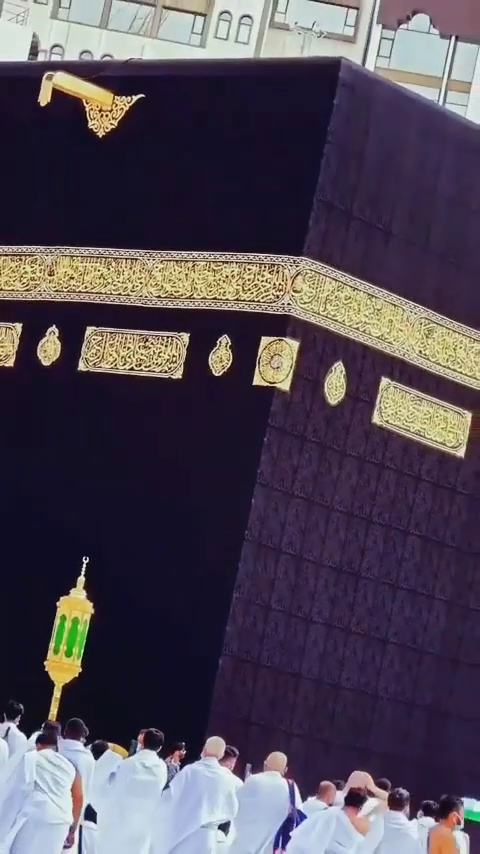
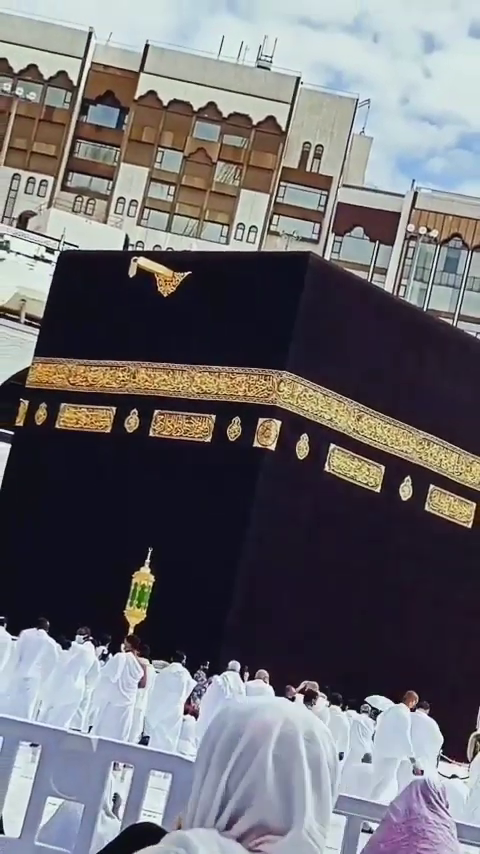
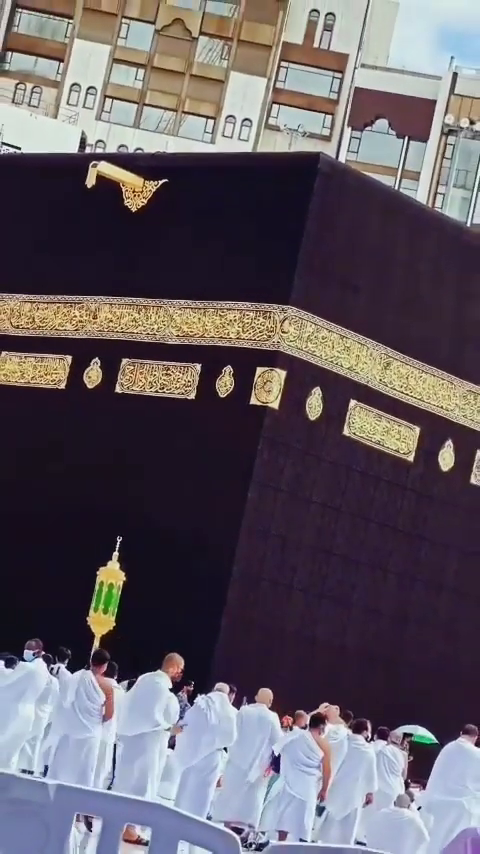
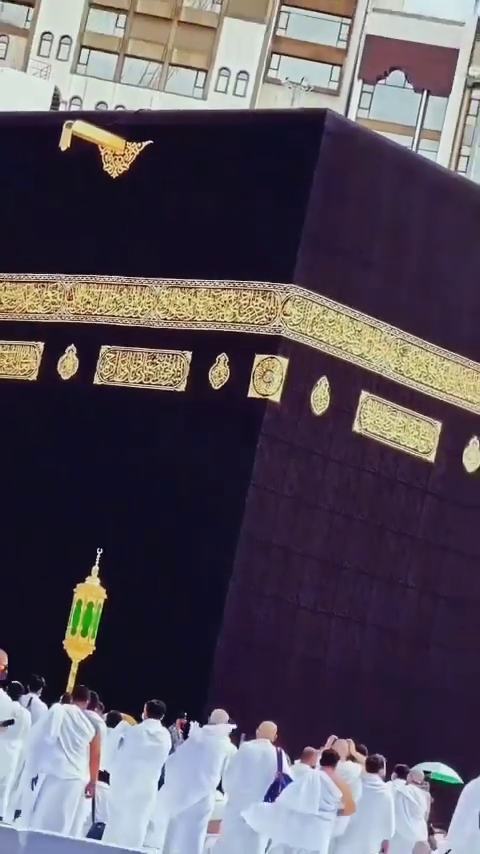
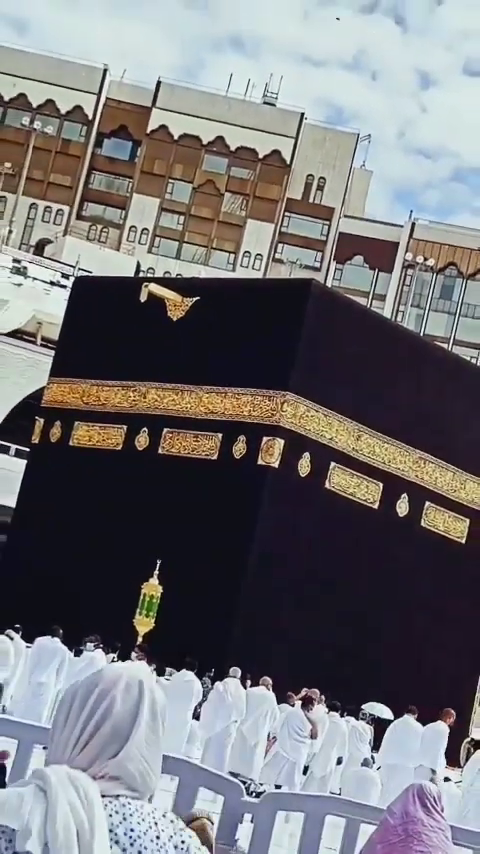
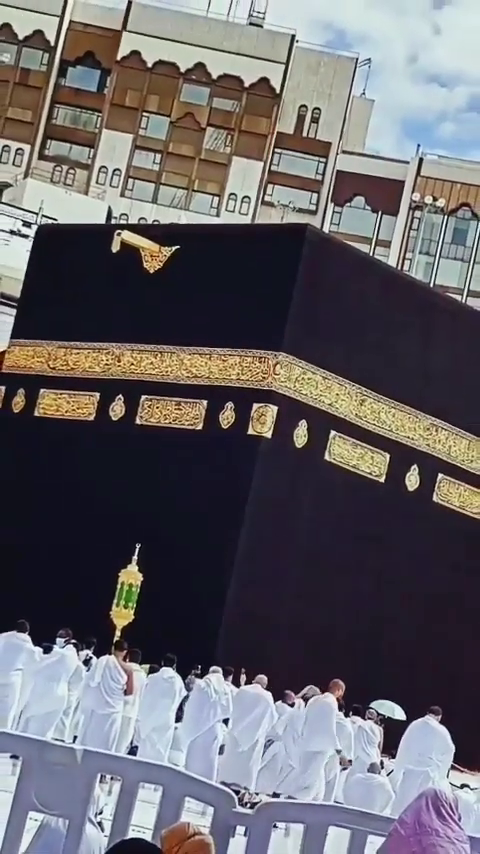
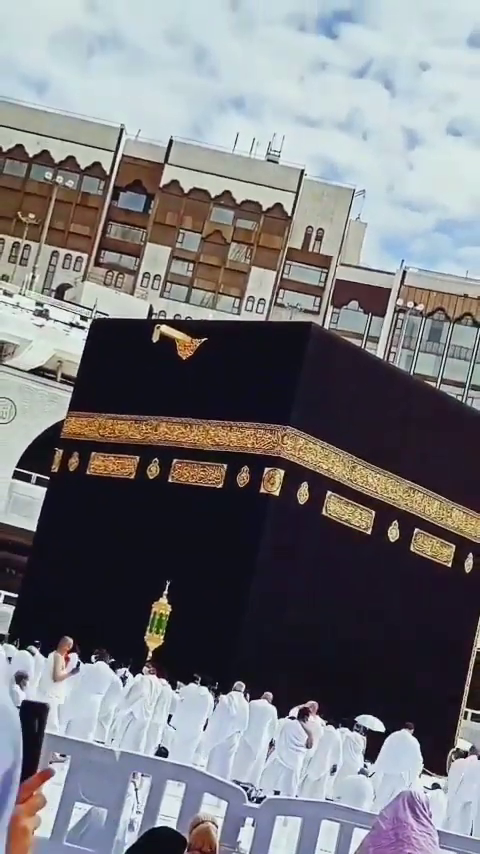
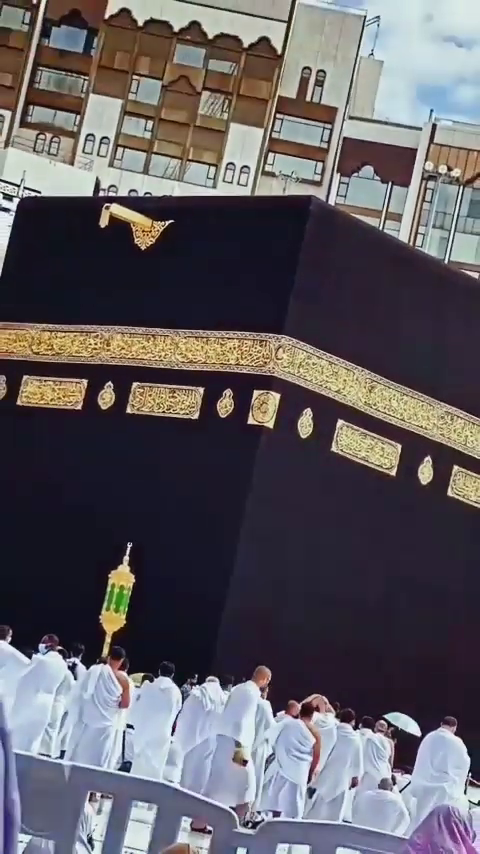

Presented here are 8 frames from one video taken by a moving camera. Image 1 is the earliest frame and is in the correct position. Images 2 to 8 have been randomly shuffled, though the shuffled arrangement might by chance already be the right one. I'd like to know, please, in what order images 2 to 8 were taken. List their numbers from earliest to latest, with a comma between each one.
4, 3, 8, 6, 2, 5, 7
